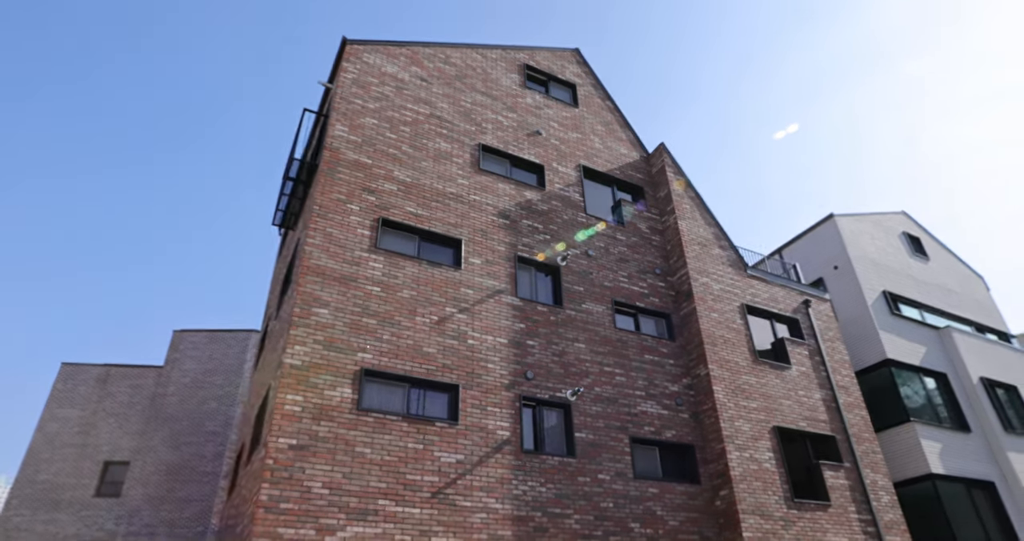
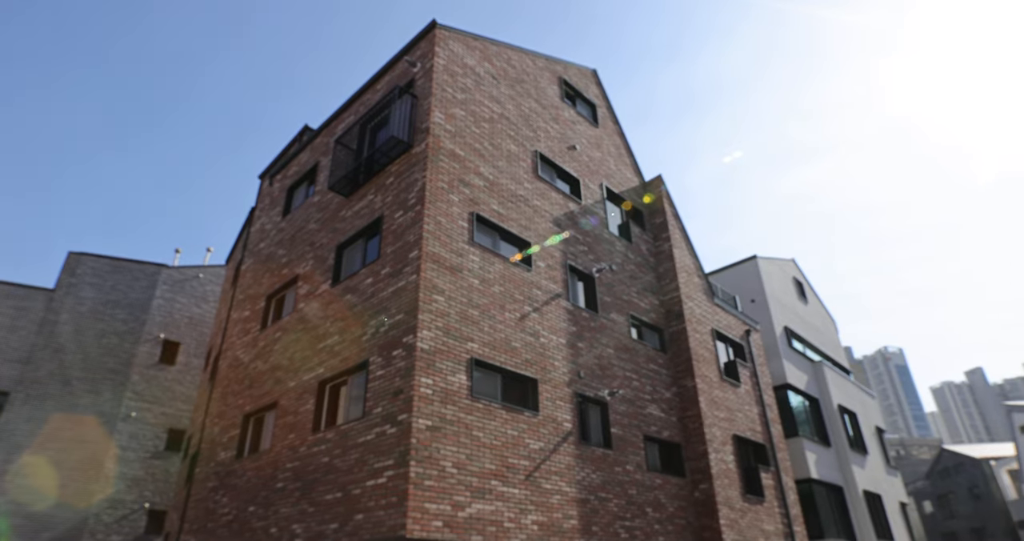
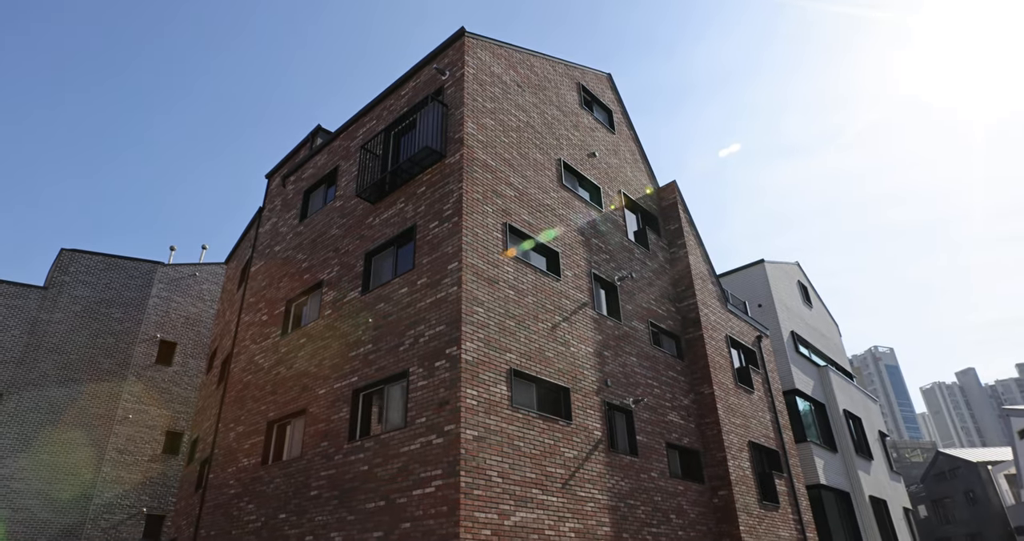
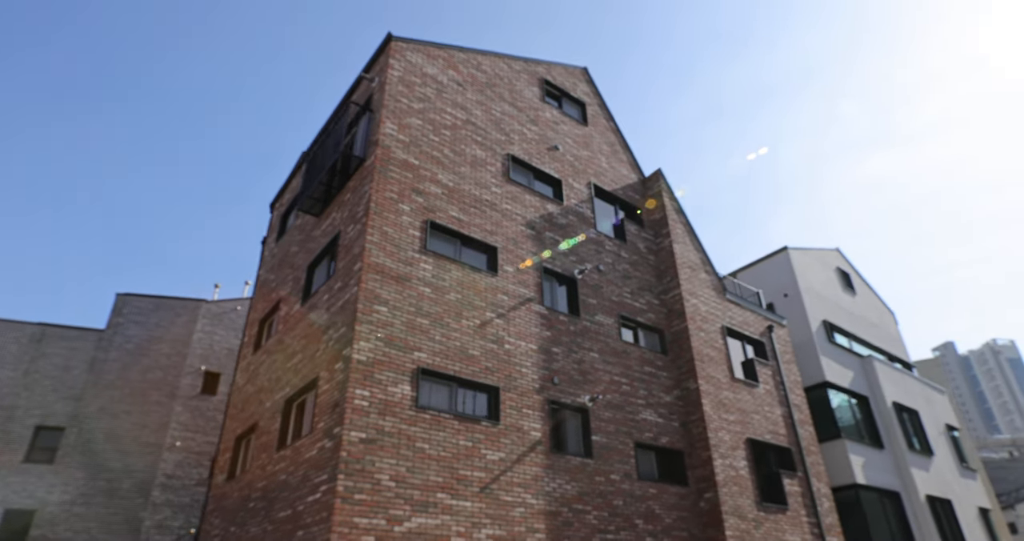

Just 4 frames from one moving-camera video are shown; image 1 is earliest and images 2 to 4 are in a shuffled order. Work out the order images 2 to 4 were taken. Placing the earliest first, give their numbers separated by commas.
4, 2, 3
